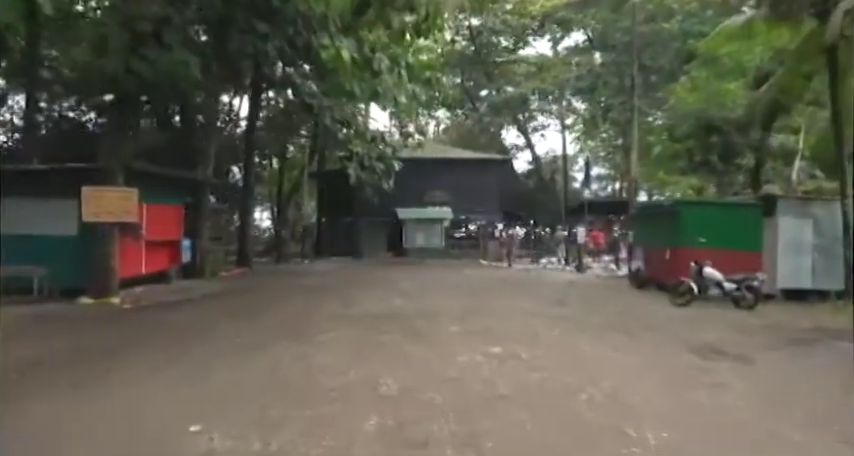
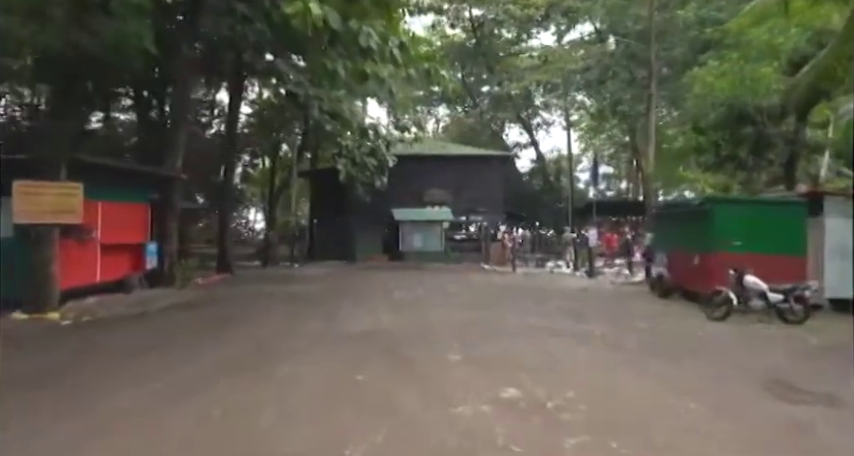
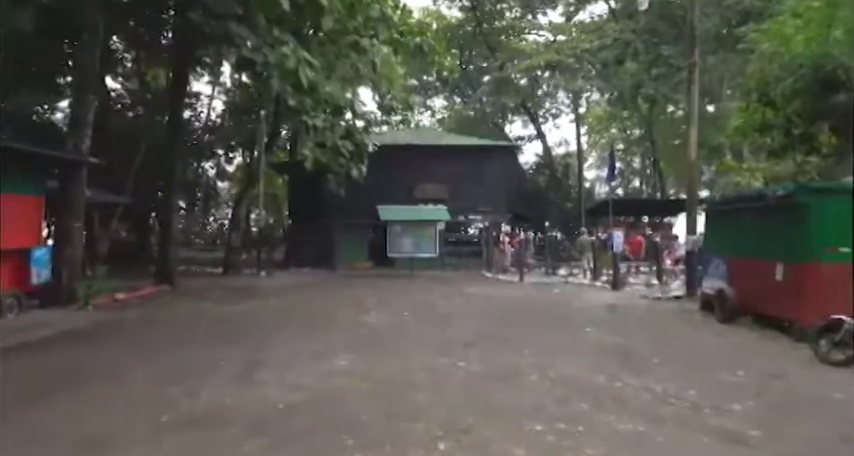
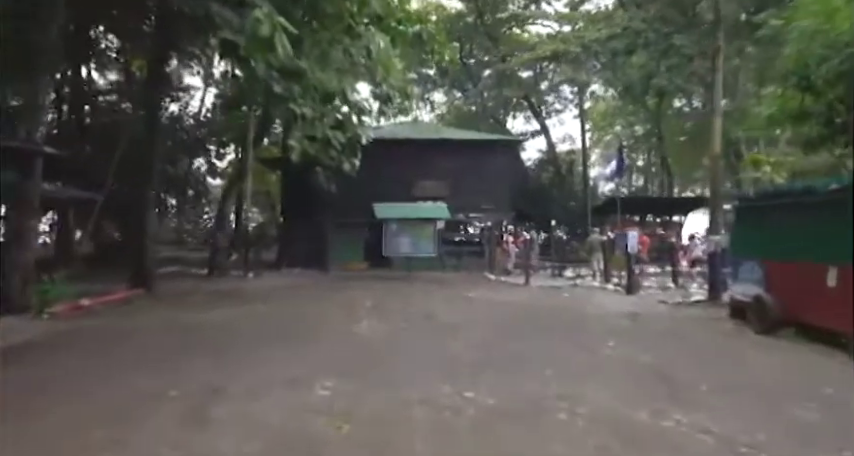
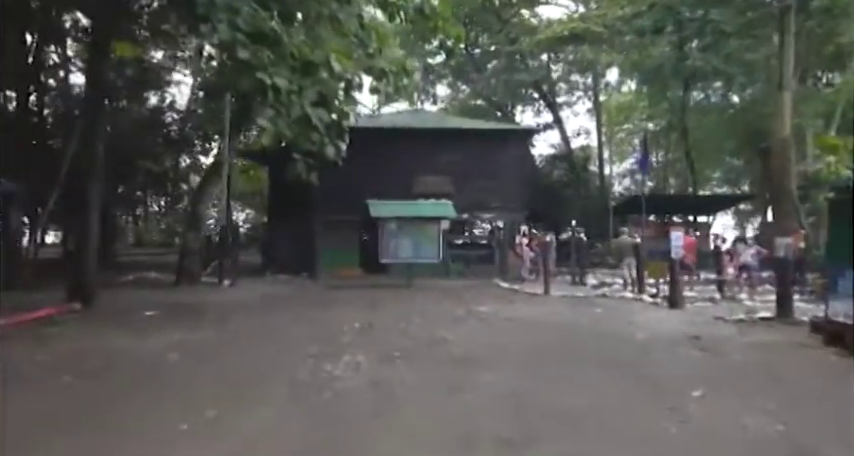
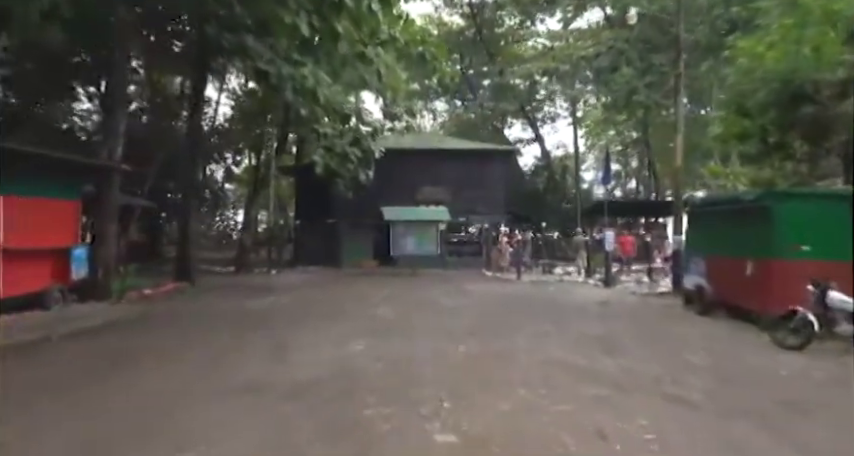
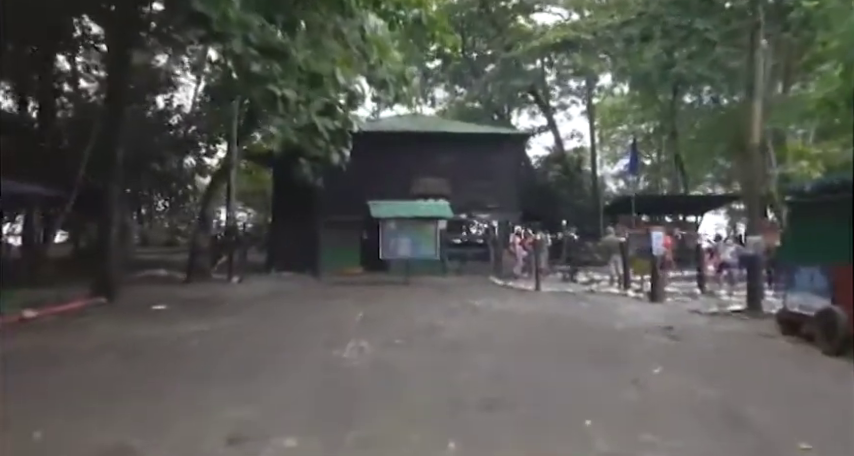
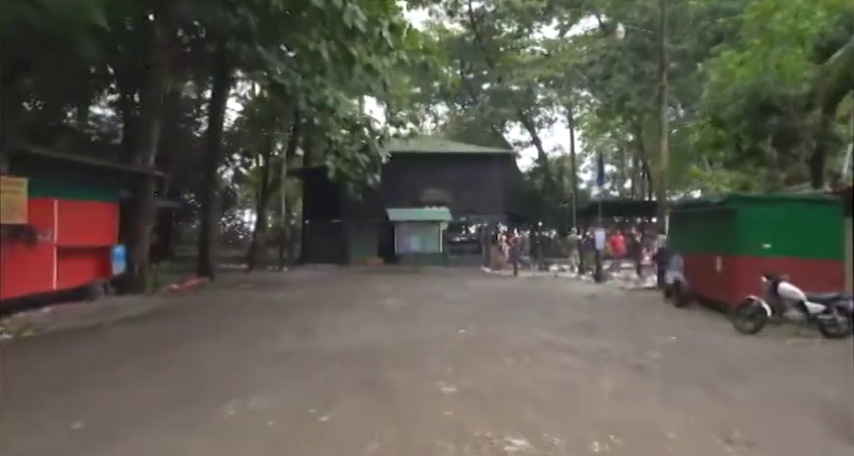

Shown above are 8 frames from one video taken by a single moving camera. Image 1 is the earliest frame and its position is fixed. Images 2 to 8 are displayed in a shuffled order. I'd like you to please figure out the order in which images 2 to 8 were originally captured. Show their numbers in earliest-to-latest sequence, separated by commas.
2, 8, 6, 3, 4, 7, 5
